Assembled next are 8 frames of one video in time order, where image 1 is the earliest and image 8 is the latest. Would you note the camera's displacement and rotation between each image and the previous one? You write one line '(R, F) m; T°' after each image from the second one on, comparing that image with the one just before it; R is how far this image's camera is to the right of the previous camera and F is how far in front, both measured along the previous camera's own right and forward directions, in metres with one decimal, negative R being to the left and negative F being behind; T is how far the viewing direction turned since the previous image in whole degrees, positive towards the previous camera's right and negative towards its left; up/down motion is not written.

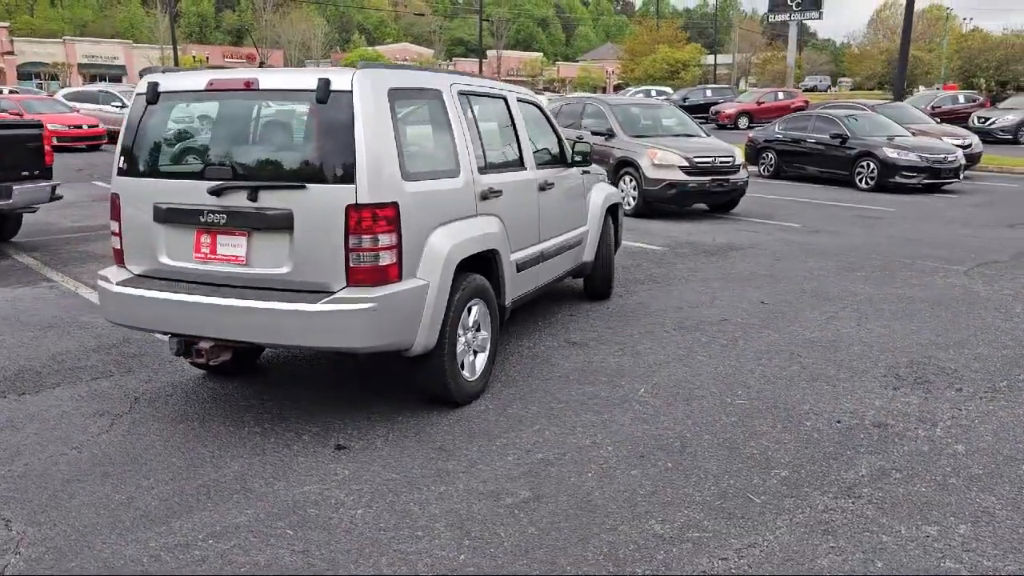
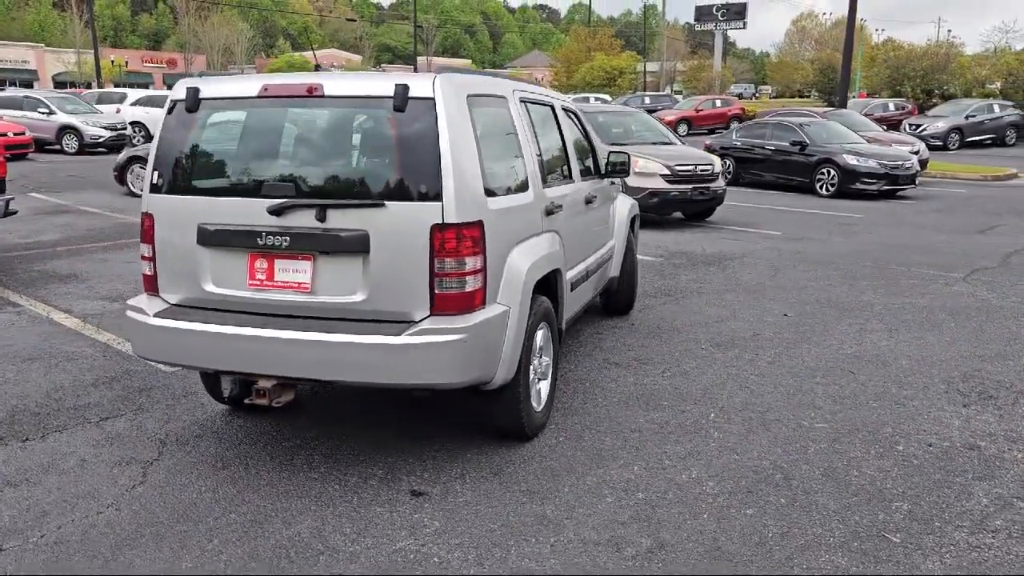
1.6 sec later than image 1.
(-0.8, +0.4) m; +5°
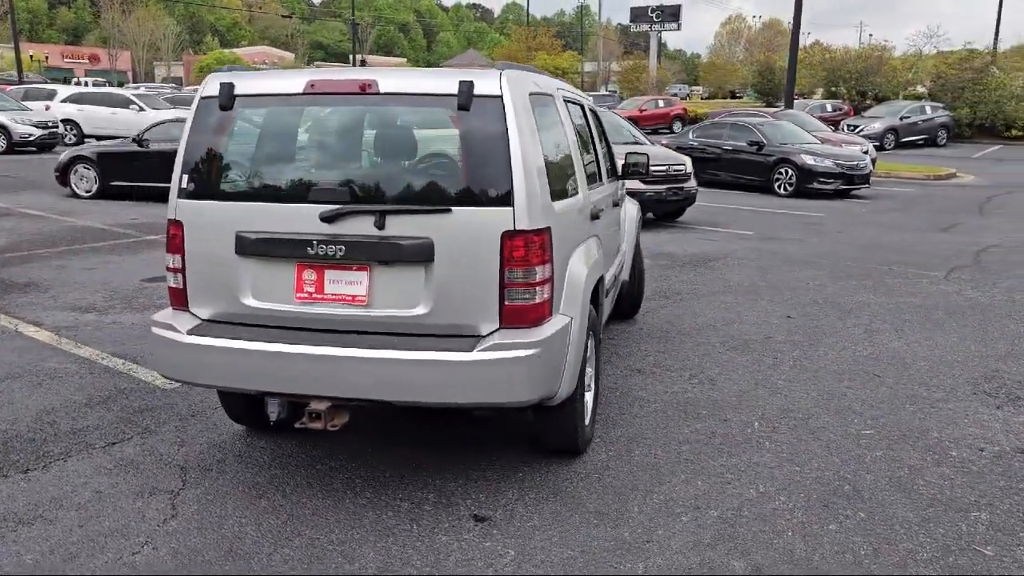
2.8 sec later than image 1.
(-0.6, +0.2) m; +4°
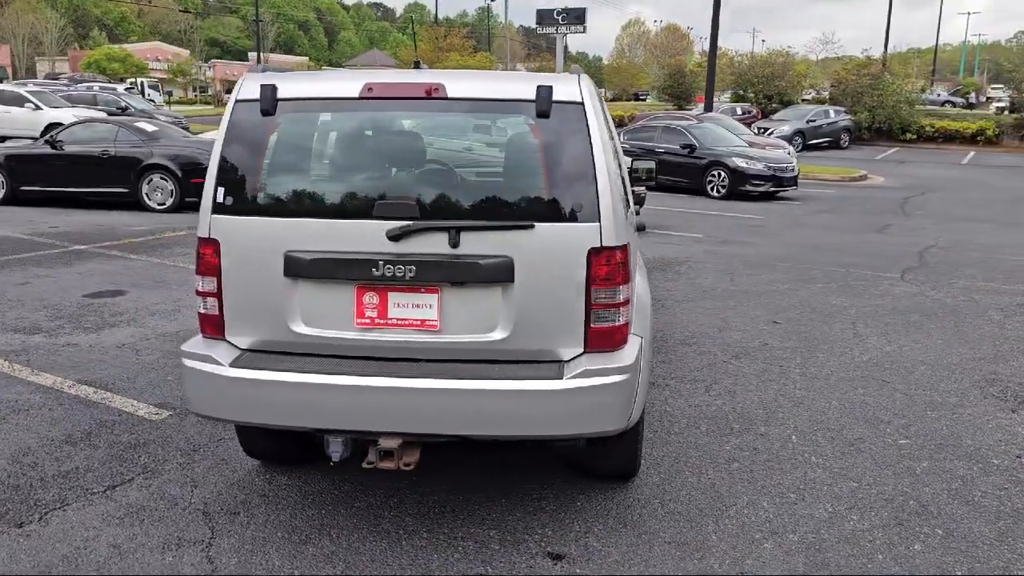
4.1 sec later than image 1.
(-0.7, +0.3) m; +6°
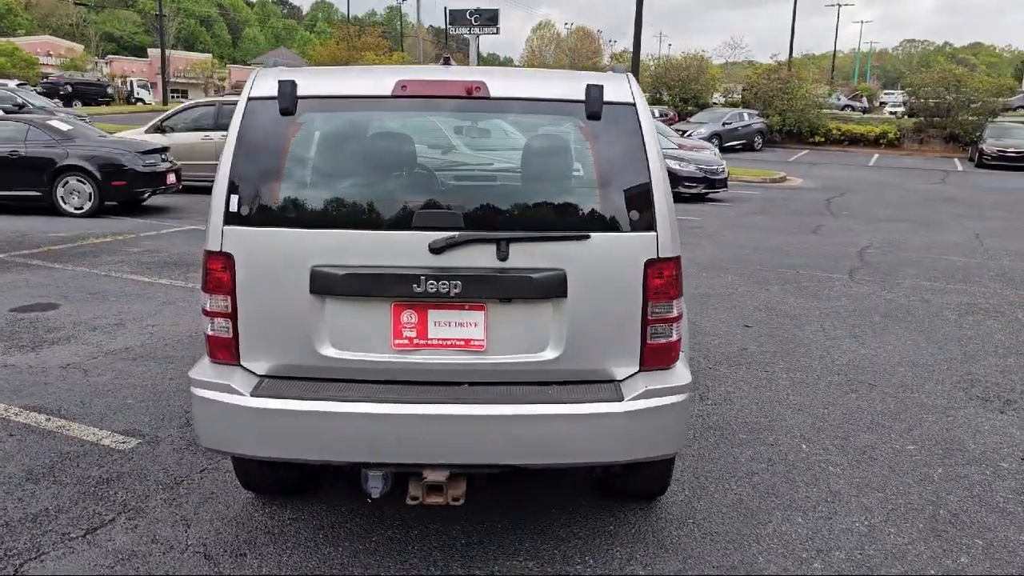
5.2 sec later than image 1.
(-0.5, +0.3) m; +6°
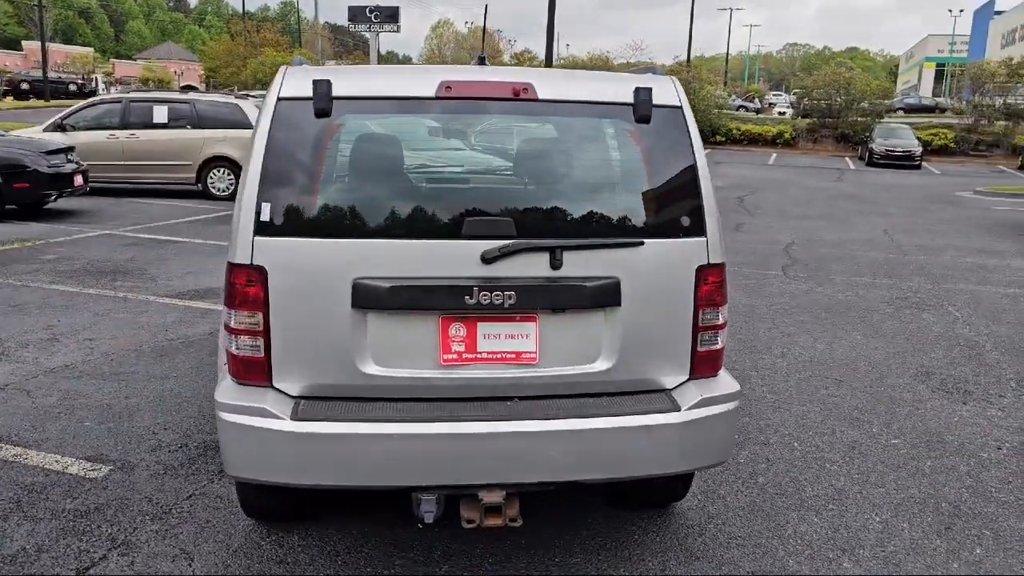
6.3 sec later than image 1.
(-0.5, +0.1) m; +7°
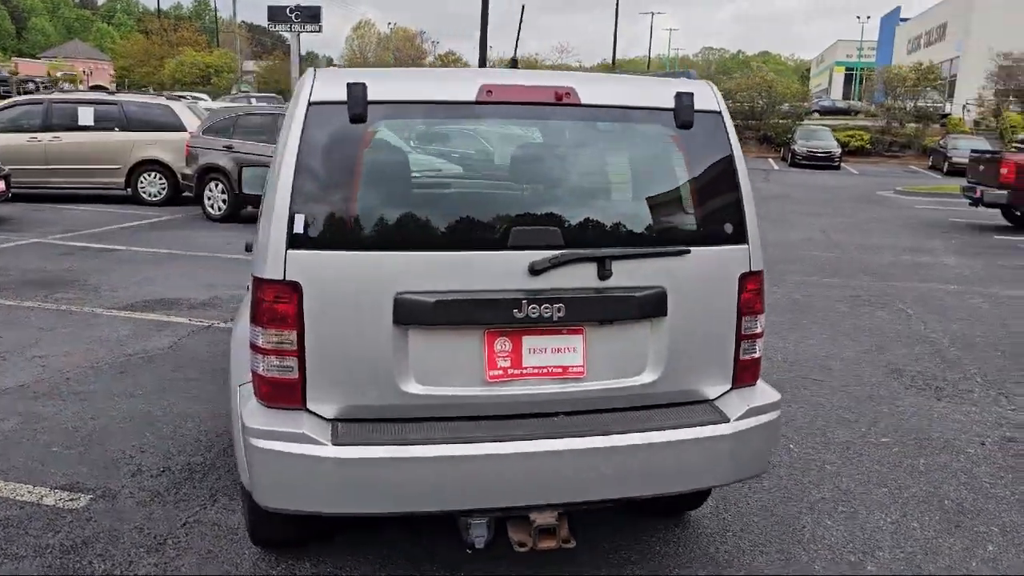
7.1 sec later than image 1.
(-0.4, +0.1) m; +5°
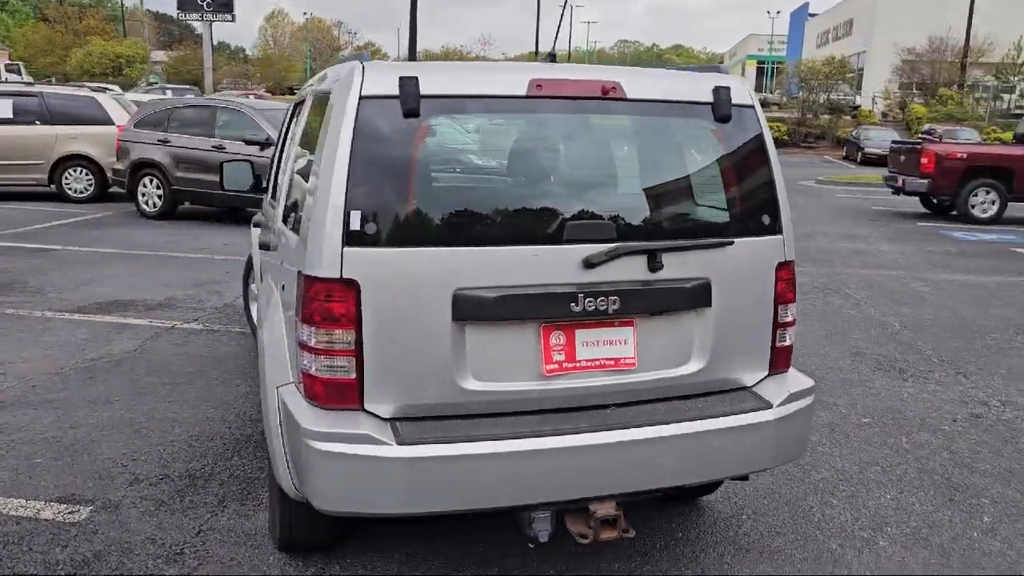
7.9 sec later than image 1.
(-0.4, 0.0) m; +5°
